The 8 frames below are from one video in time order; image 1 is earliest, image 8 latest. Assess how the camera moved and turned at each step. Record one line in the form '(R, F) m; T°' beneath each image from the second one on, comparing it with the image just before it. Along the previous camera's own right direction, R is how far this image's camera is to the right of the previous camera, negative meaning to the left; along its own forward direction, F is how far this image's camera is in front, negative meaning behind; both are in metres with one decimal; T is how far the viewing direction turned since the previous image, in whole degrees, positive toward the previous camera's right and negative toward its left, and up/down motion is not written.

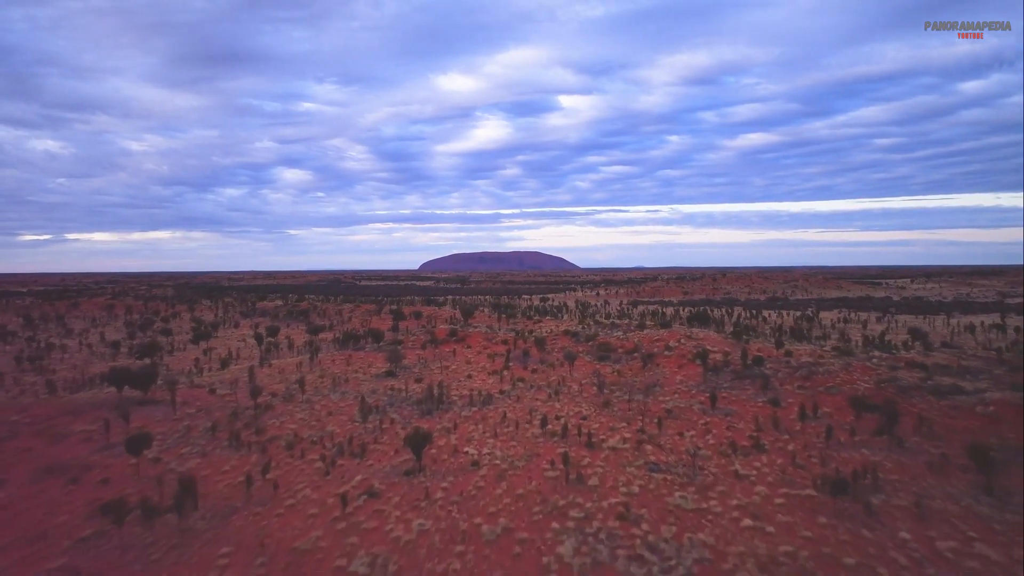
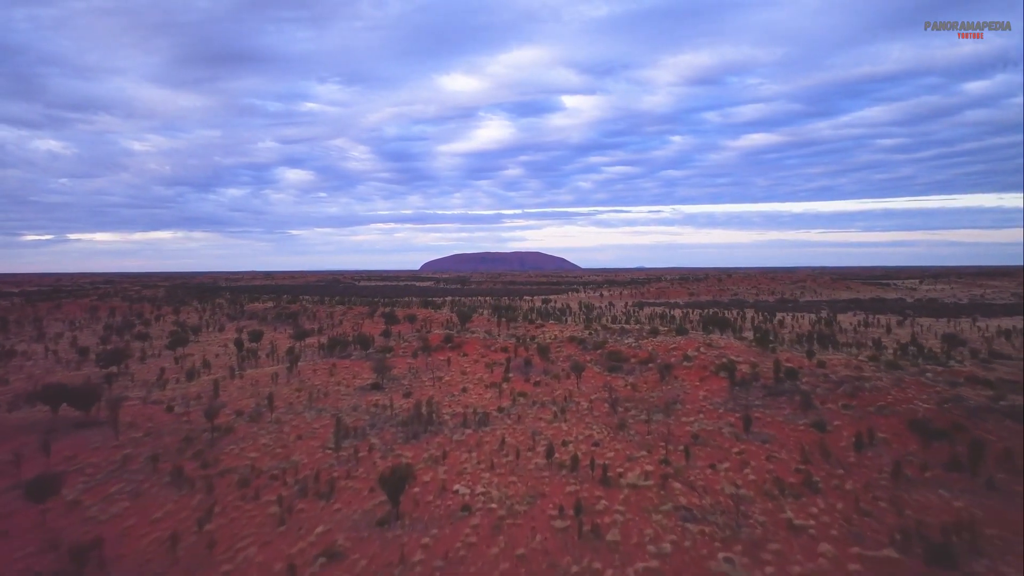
(0.0, +2.2) m; 0°
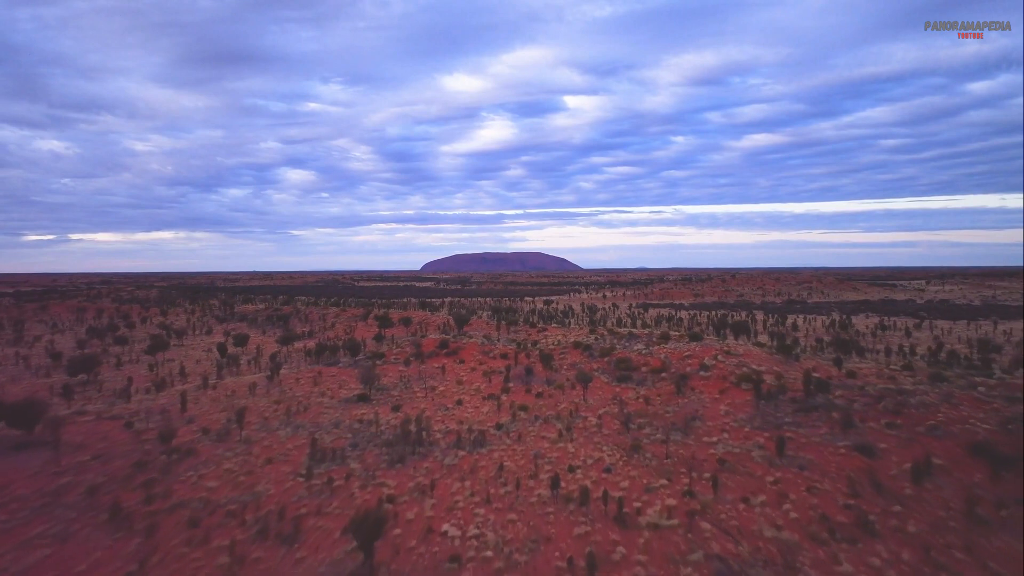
(0.0, +1.7) m; 0°
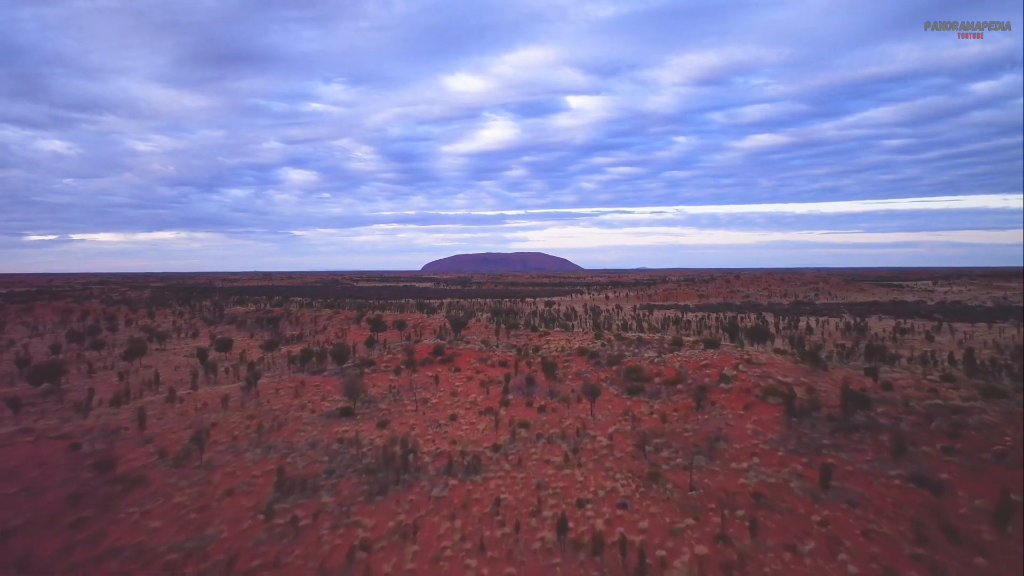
(0.0, +1.7) m; 0°
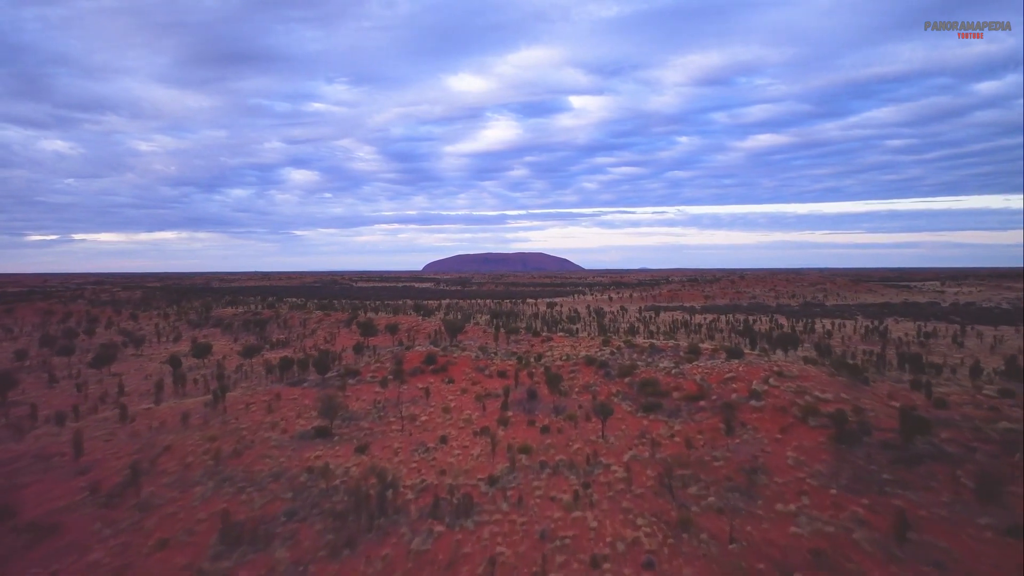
(0.0, +1.9) m; 0°
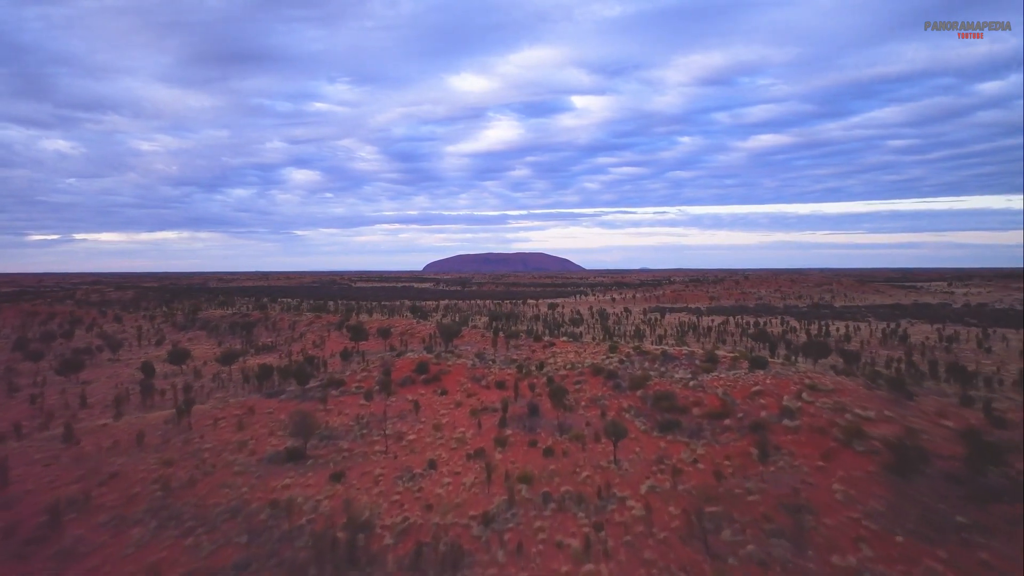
(0.0, +1.7) m; 0°
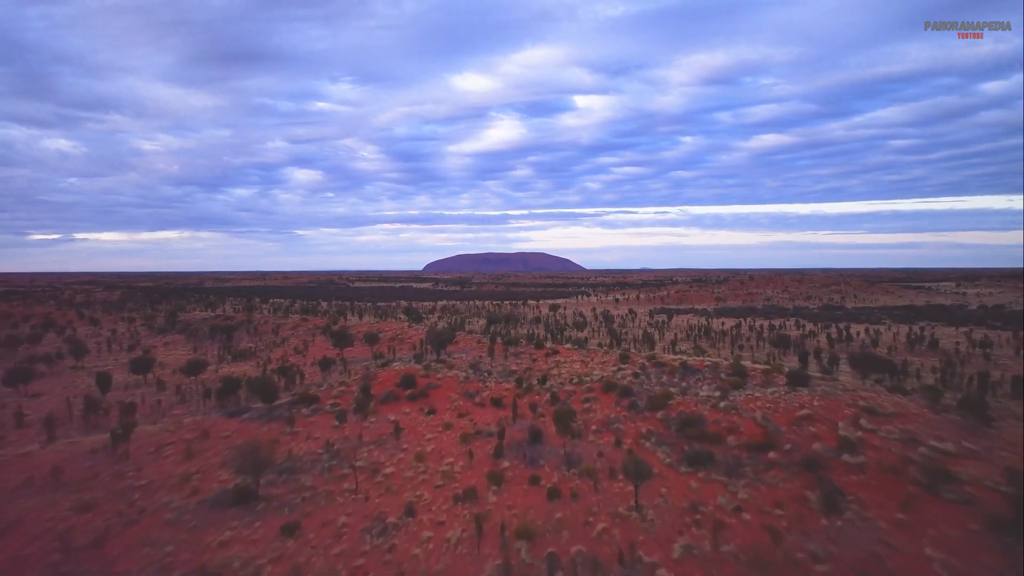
(+0.1, +2.2) m; 0°
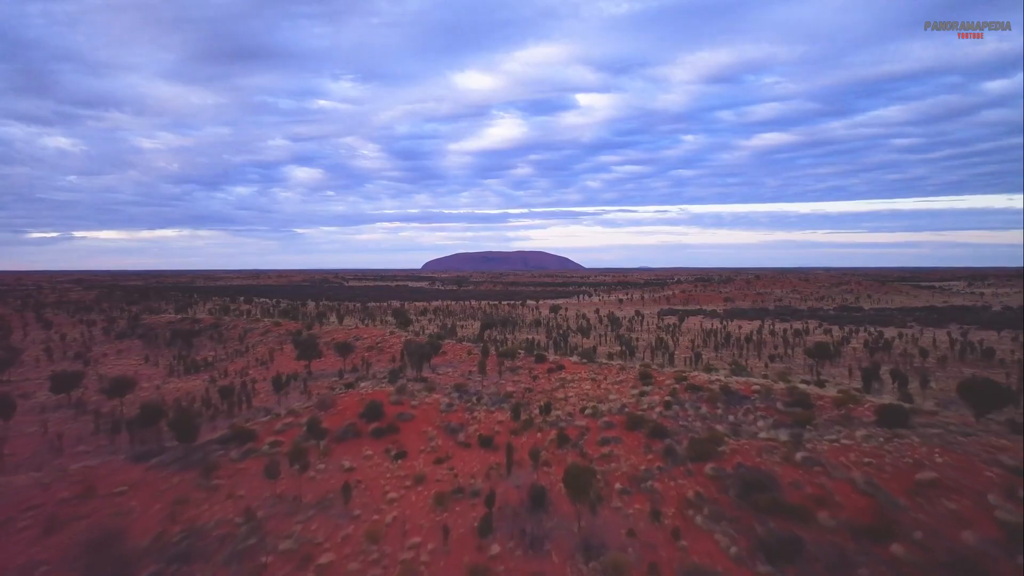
(+0.1, +3.4) m; 0°
